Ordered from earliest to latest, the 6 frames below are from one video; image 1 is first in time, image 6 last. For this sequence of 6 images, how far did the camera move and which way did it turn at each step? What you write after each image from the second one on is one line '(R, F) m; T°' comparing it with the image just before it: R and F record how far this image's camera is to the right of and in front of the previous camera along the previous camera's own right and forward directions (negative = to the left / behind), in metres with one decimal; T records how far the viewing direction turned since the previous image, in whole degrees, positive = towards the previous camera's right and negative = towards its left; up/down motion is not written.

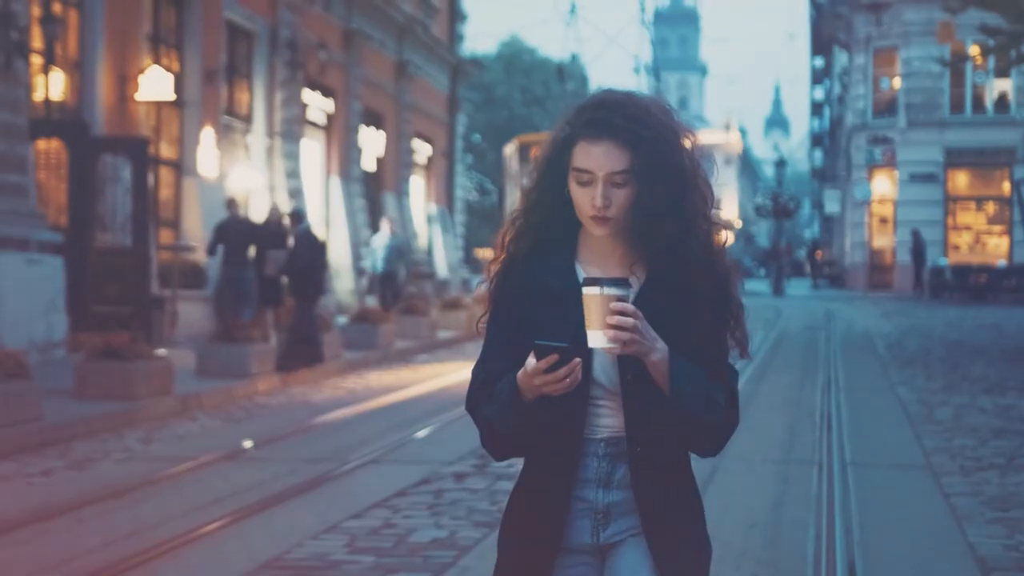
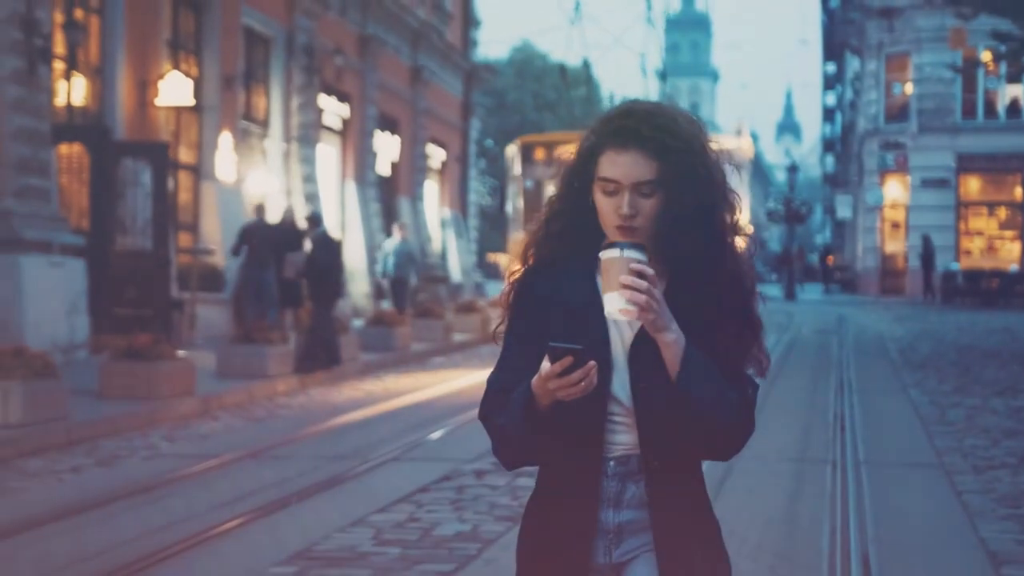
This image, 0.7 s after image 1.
(-0.1, -0.2) m; 0°
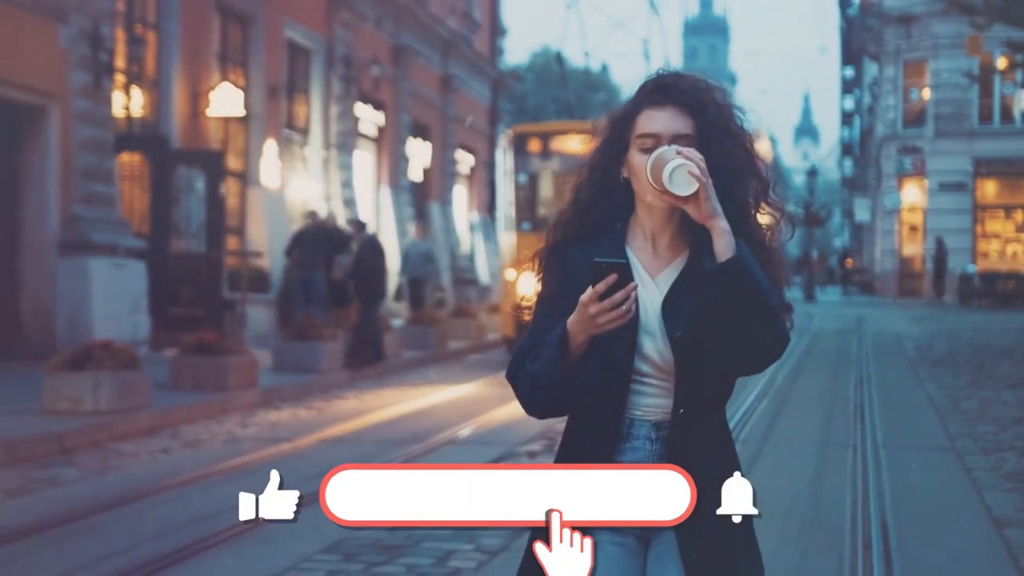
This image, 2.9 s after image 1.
(-0.2, -0.9) m; -1°
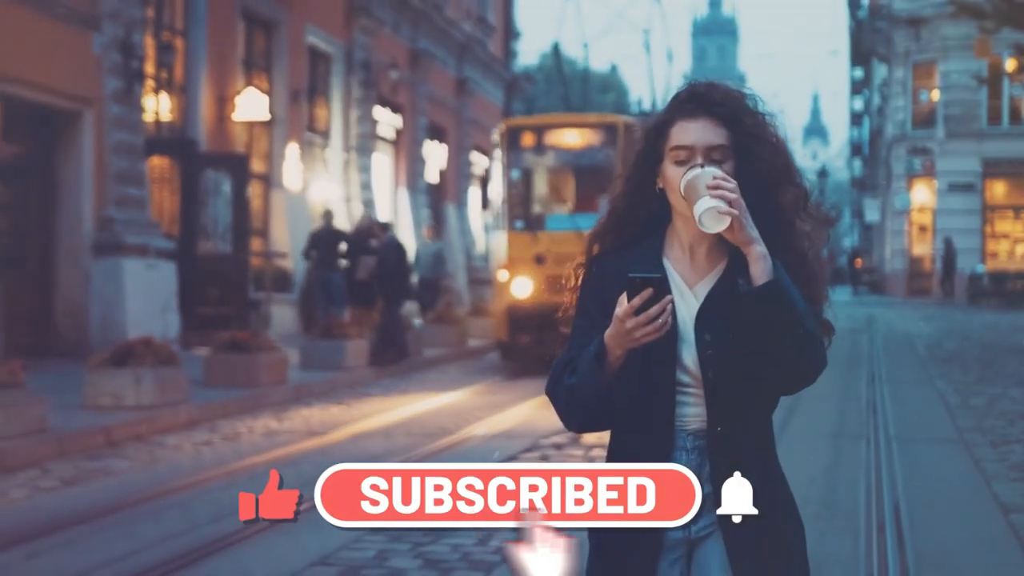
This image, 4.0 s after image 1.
(-0.1, -0.4) m; 0°
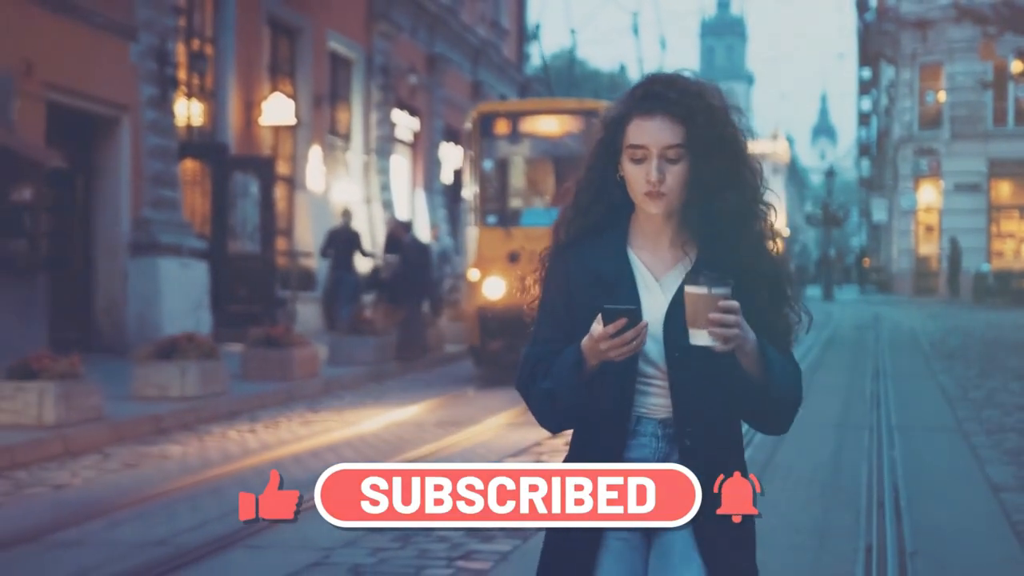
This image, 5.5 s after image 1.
(-0.1, -0.7) m; 0°
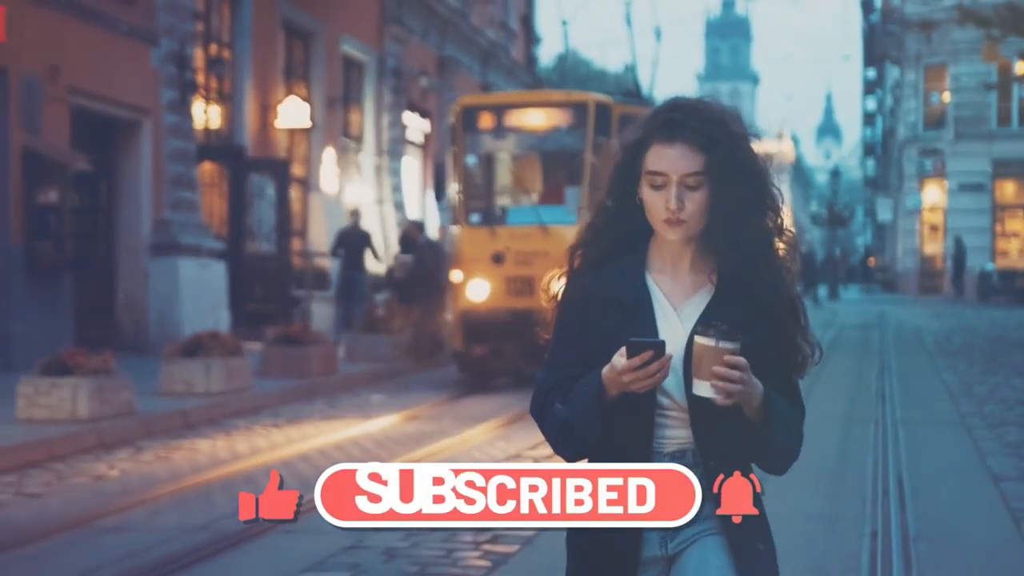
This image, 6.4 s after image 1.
(-0.1, -0.3) m; 0°
